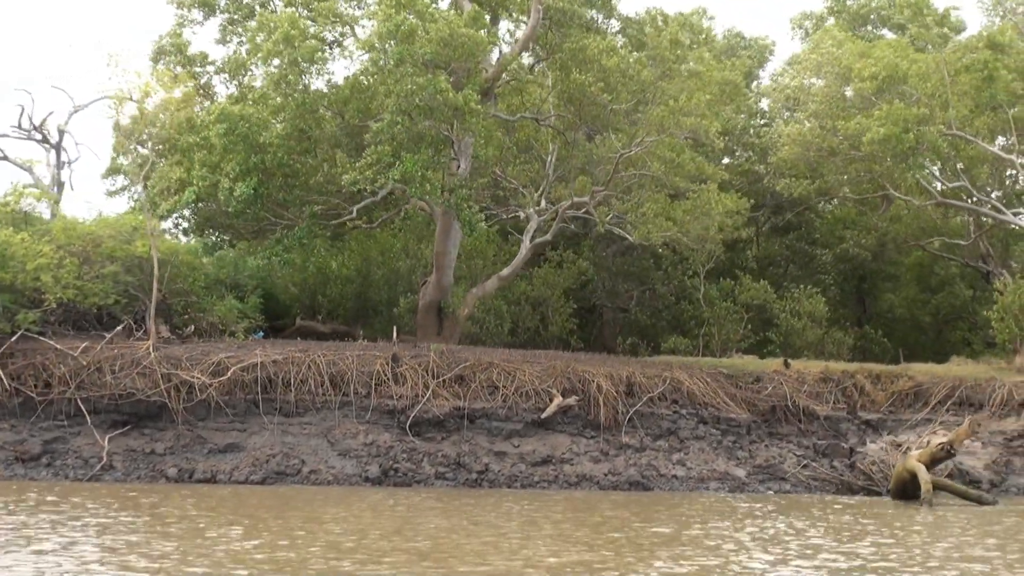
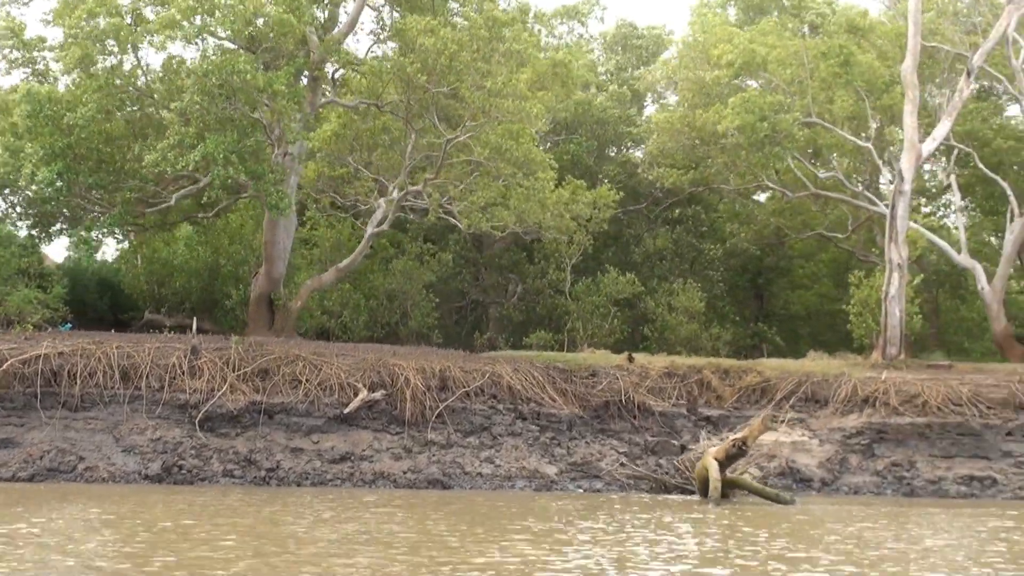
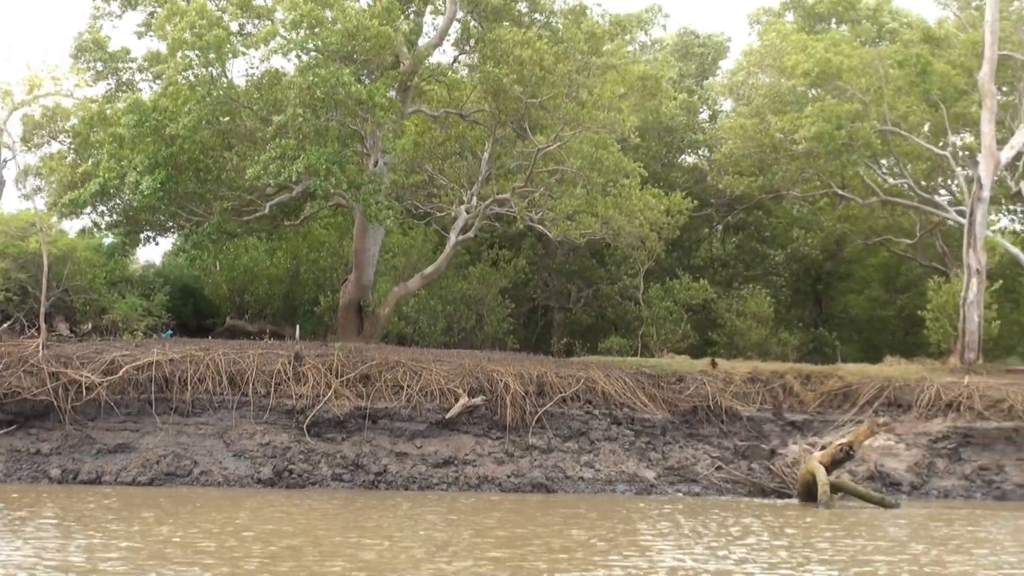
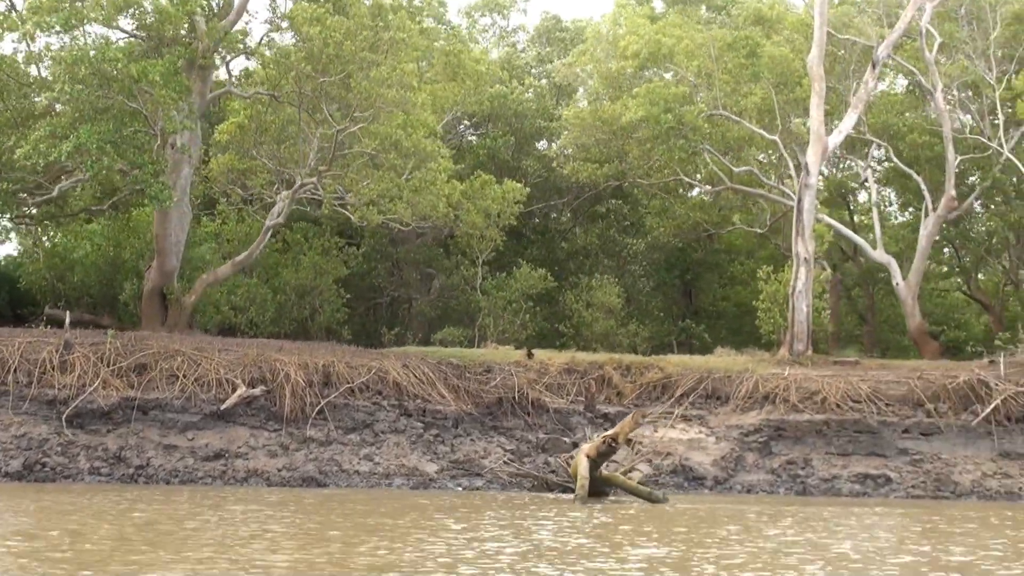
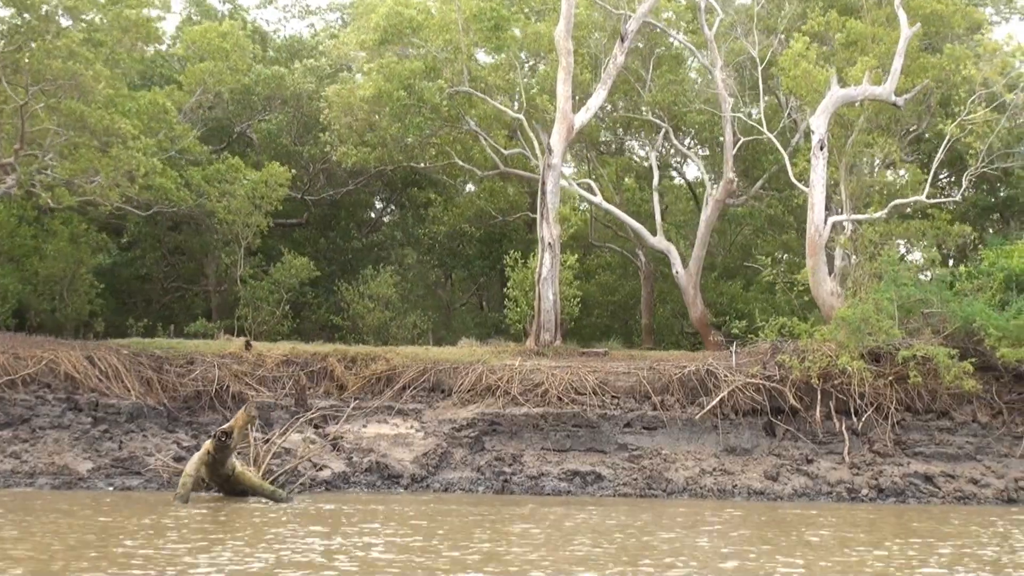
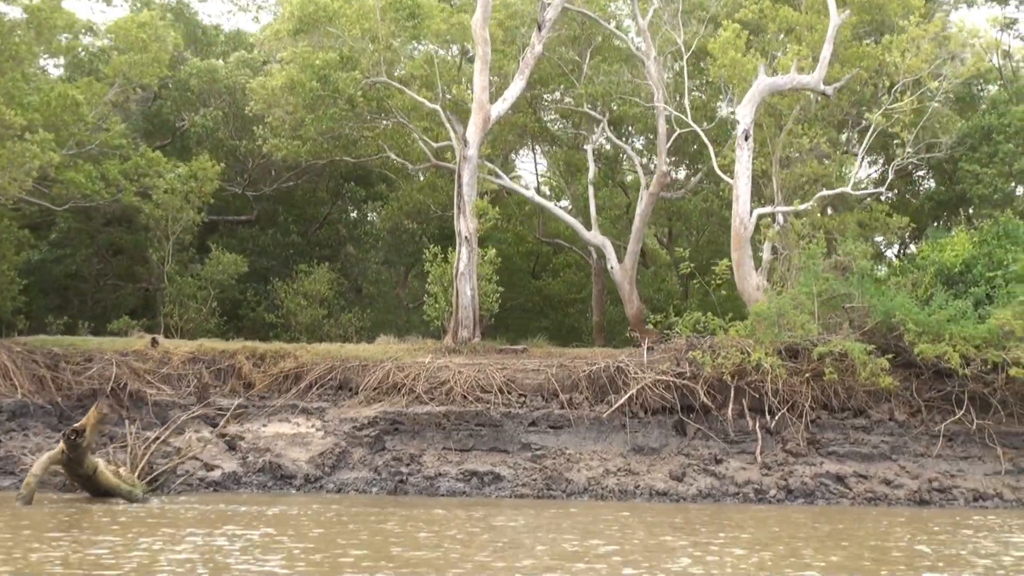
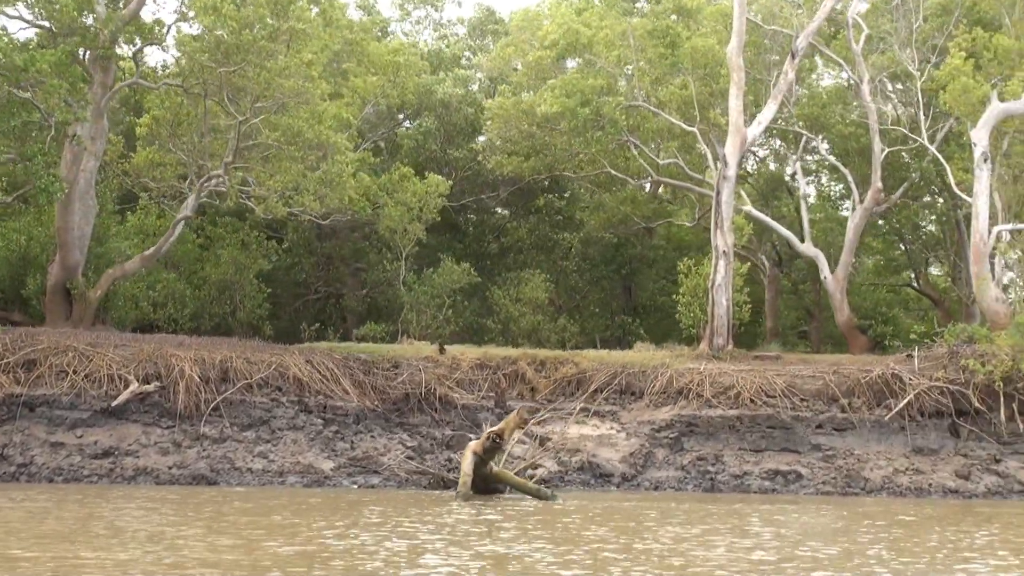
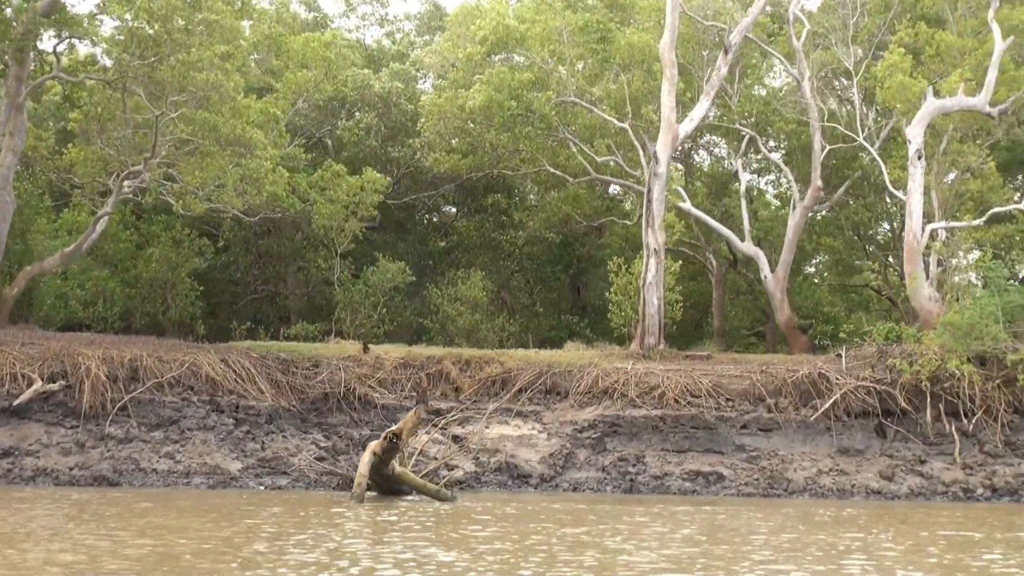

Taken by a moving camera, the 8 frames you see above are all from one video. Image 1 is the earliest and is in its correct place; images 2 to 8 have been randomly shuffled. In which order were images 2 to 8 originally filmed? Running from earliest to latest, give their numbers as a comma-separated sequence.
3, 2, 4, 7, 8, 5, 6
